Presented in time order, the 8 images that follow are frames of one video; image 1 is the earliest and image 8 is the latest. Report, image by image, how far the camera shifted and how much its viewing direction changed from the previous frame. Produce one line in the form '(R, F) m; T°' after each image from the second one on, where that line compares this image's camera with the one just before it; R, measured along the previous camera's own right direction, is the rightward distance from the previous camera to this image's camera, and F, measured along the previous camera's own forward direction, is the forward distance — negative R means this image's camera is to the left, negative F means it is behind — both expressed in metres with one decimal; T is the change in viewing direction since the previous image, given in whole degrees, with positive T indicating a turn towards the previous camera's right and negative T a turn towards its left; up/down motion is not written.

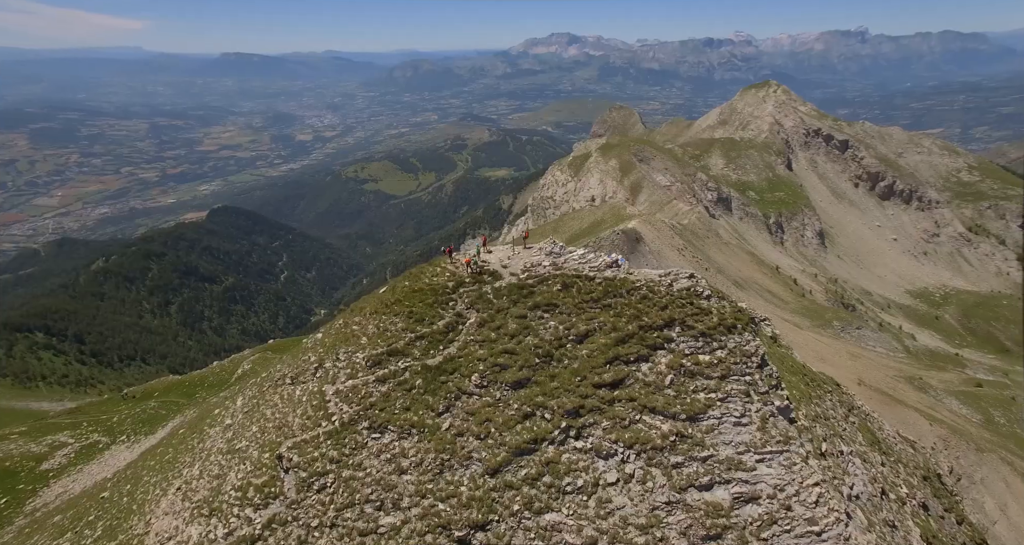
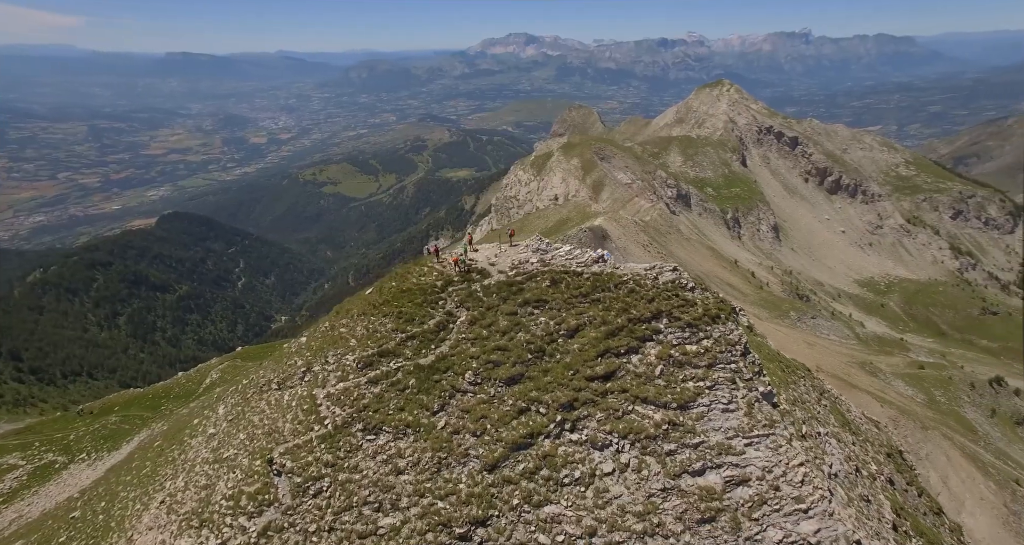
(-1.2, -0.2) m; +4°
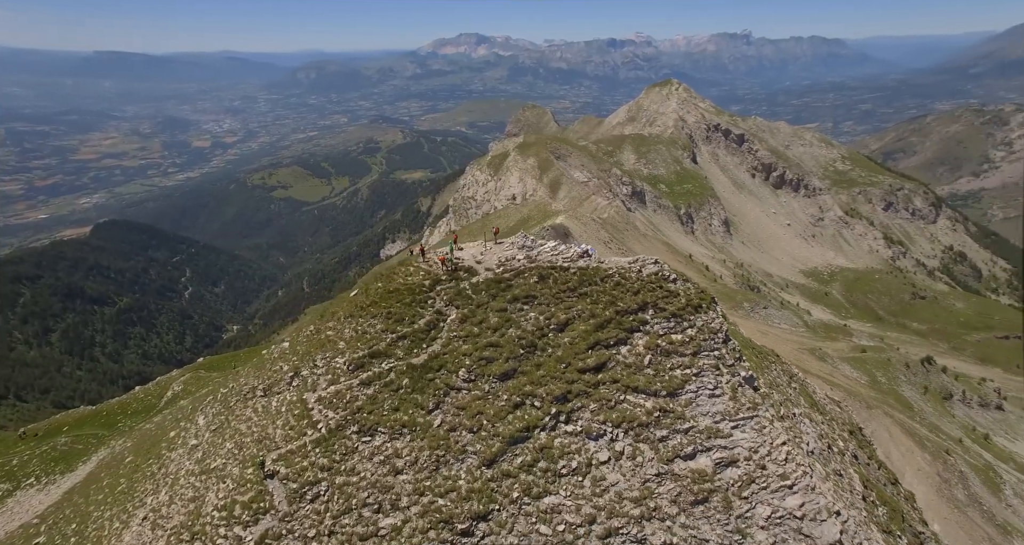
(-1.4, -0.3) m; +4°
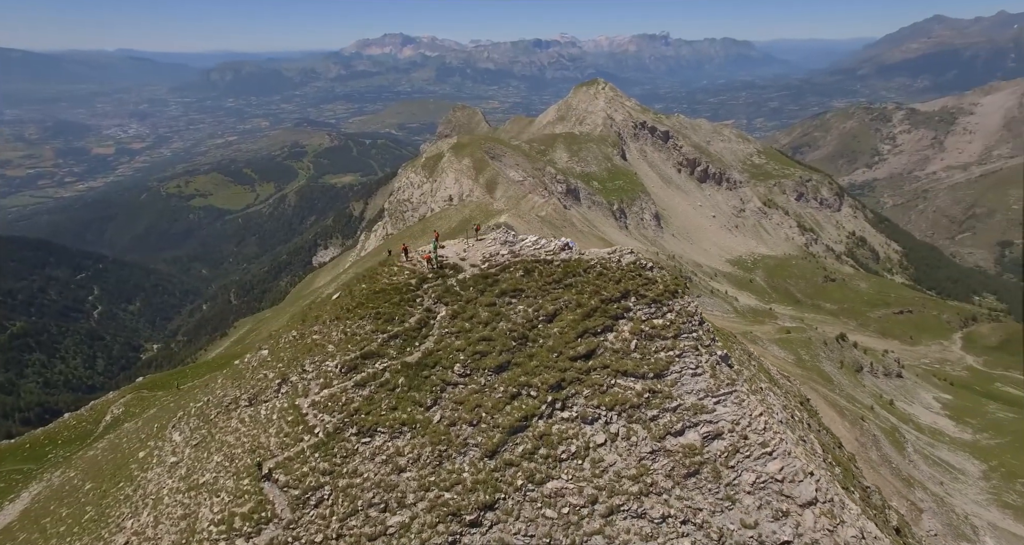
(-2.4, -0.5) m; +6°
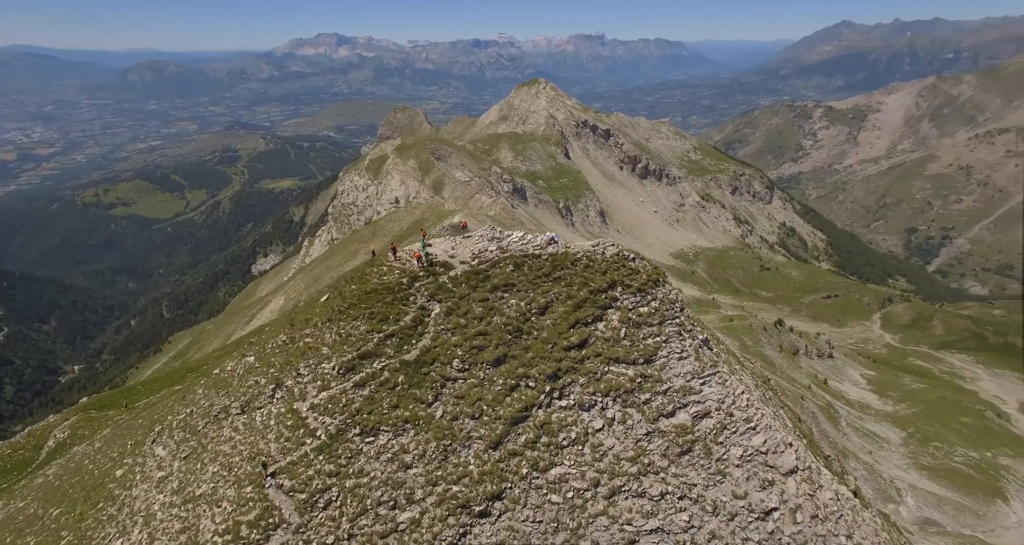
(-2.2, -0.5) m; +5°
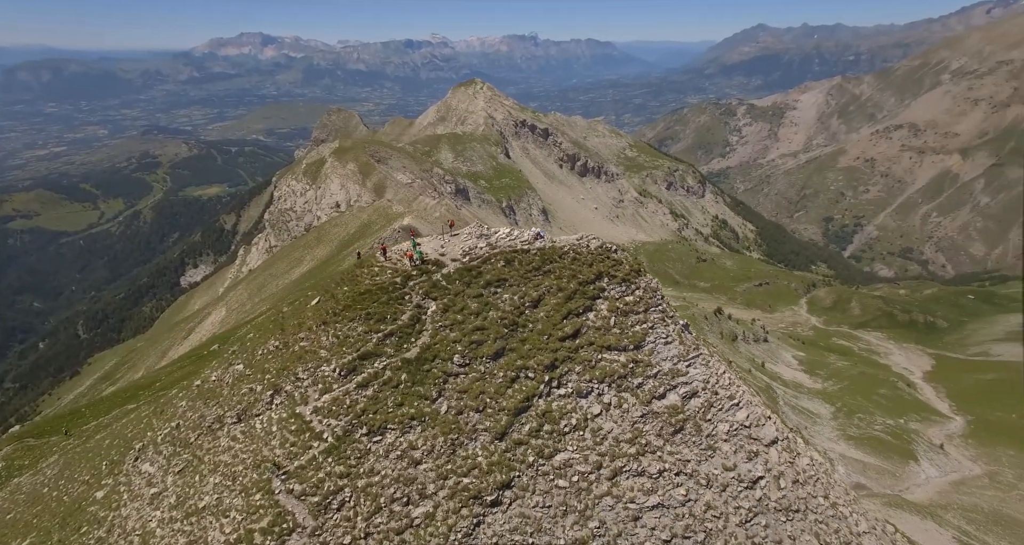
(-2.5, -0.6) m; +6°
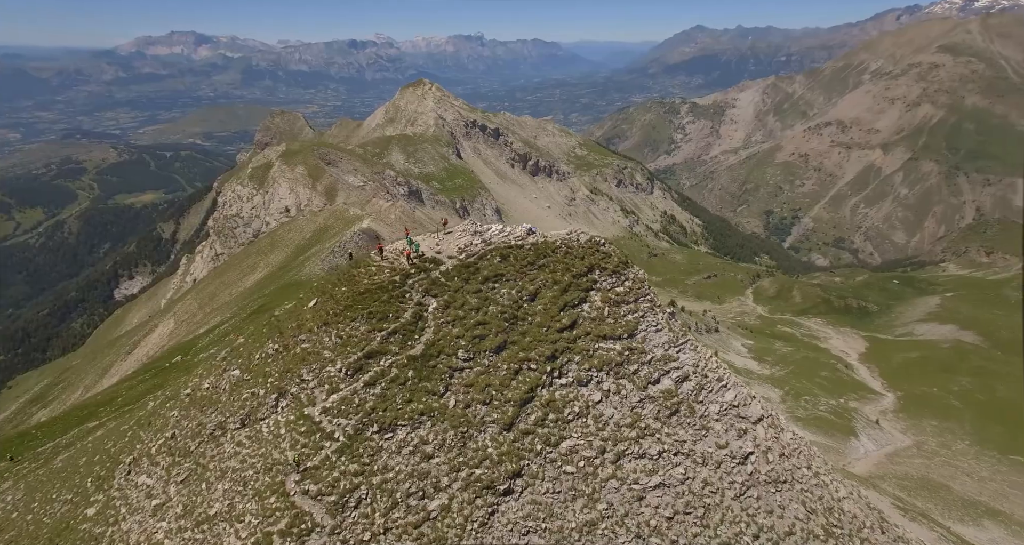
(-2.3, -0.6) m; +5°
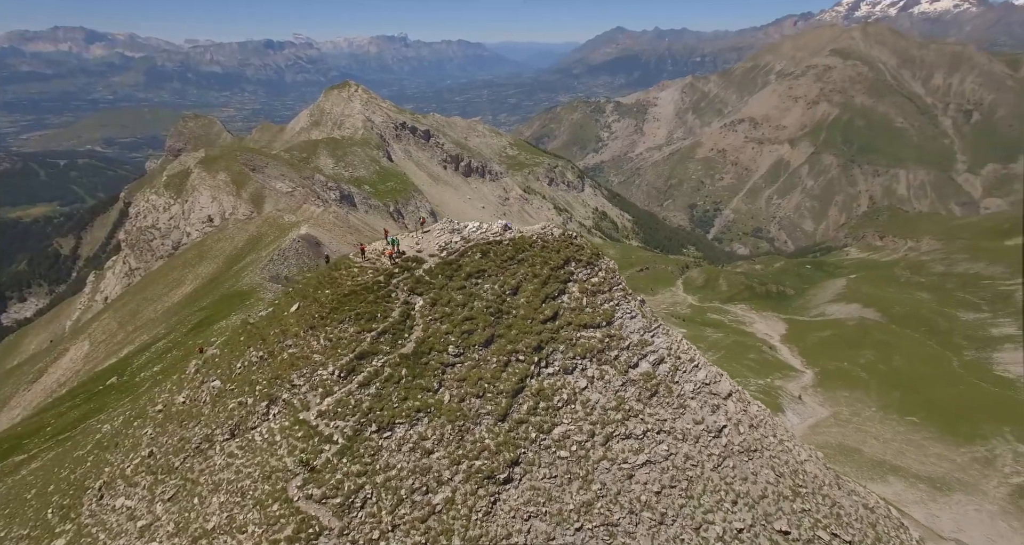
(-2.5, -0.5) m; +7°
